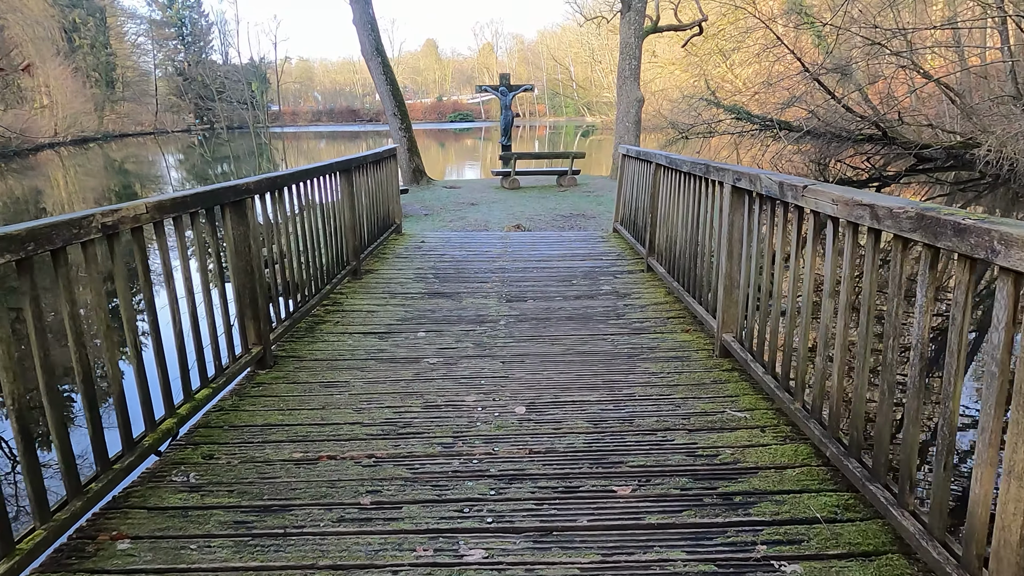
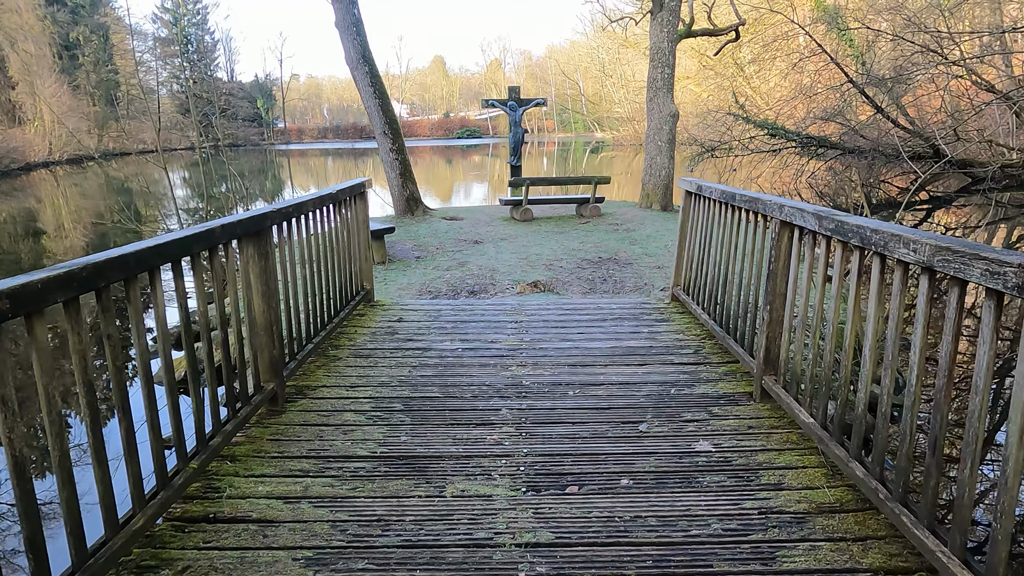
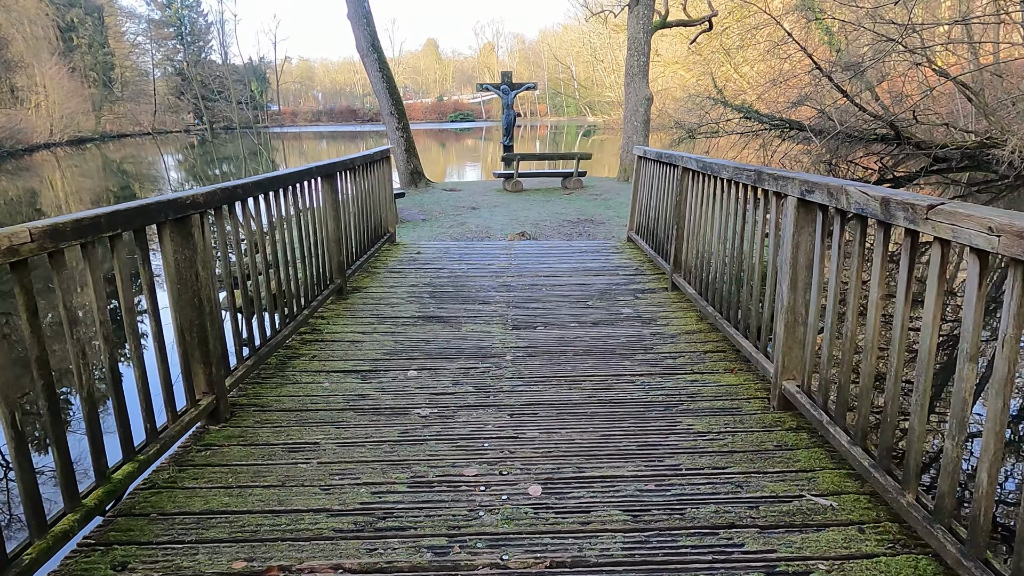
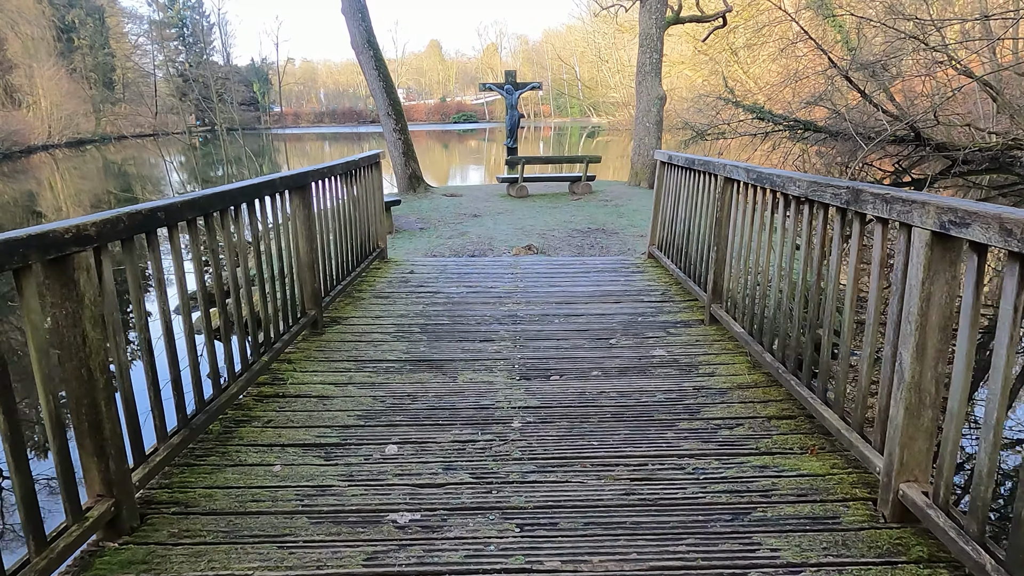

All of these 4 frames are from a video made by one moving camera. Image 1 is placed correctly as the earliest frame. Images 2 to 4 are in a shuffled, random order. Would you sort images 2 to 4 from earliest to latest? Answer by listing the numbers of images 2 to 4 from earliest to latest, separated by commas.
3, 4, 2
